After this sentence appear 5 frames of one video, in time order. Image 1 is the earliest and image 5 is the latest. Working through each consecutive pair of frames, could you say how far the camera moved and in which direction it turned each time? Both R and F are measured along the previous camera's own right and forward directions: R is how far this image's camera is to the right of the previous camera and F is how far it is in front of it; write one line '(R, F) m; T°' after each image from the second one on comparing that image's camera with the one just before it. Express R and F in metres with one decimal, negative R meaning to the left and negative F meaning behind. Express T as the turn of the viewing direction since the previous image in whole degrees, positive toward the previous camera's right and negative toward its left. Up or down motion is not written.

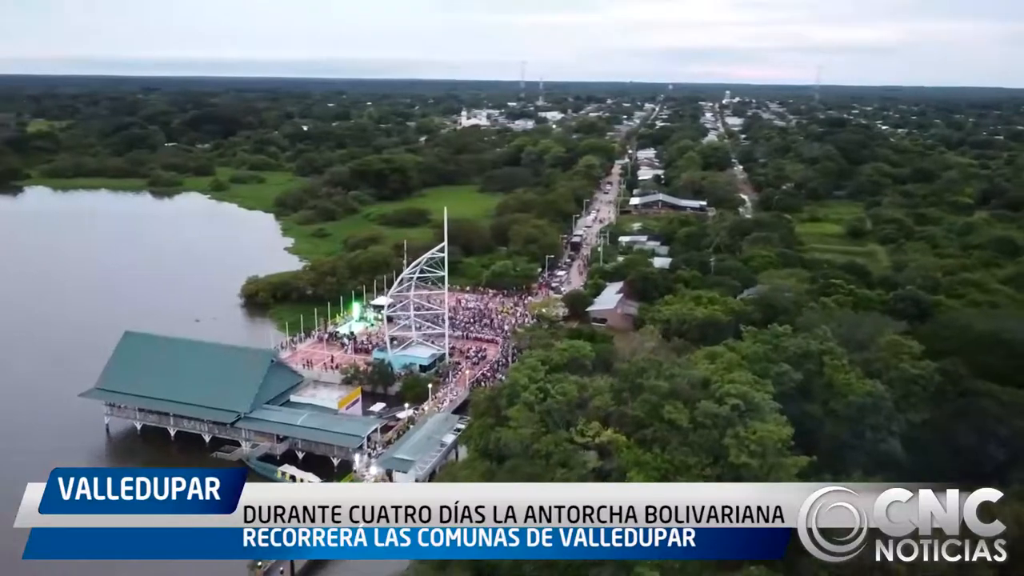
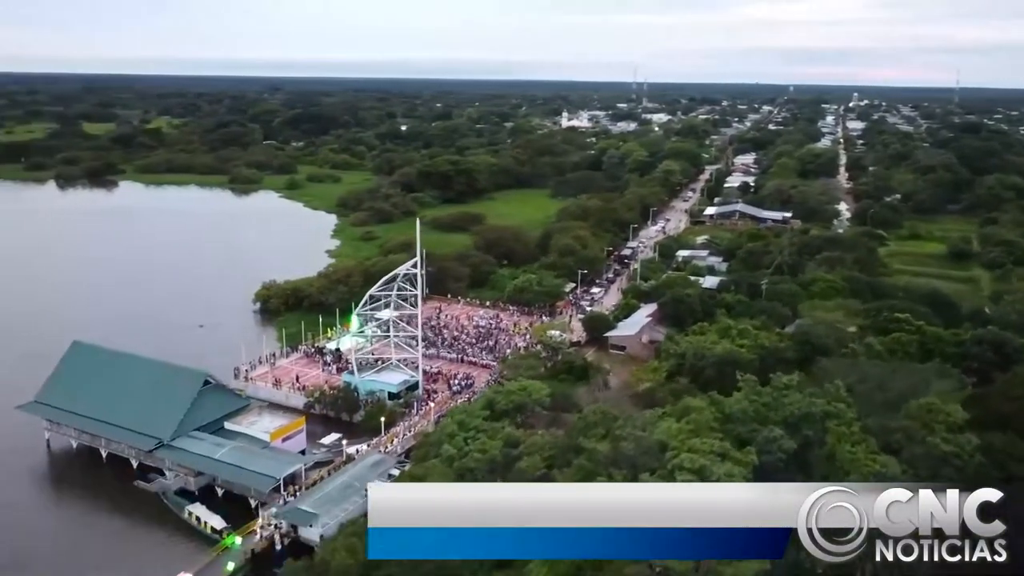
(+3.4, +2.9) m; -8°
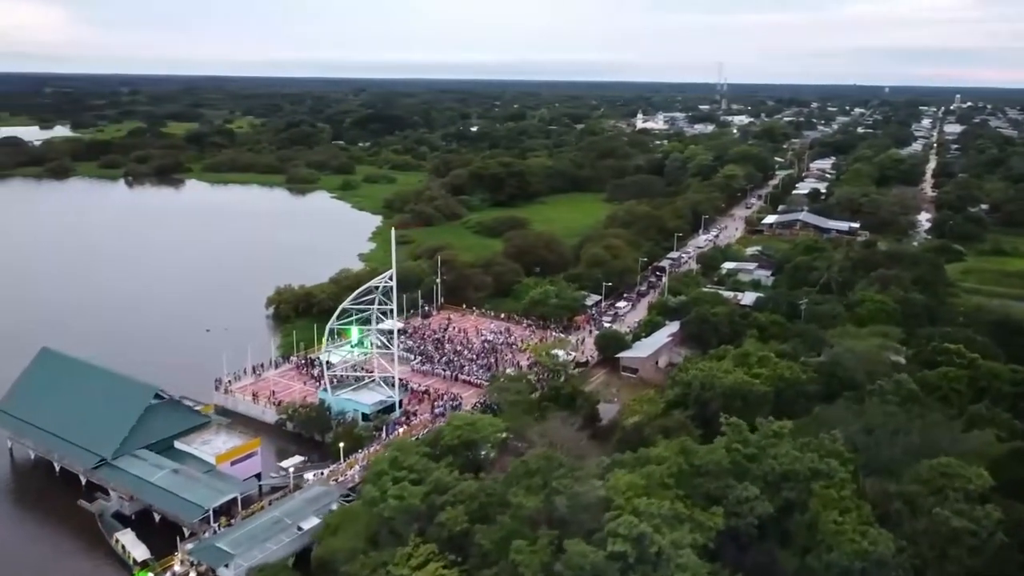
(+2.3, +1.9) m; -6°
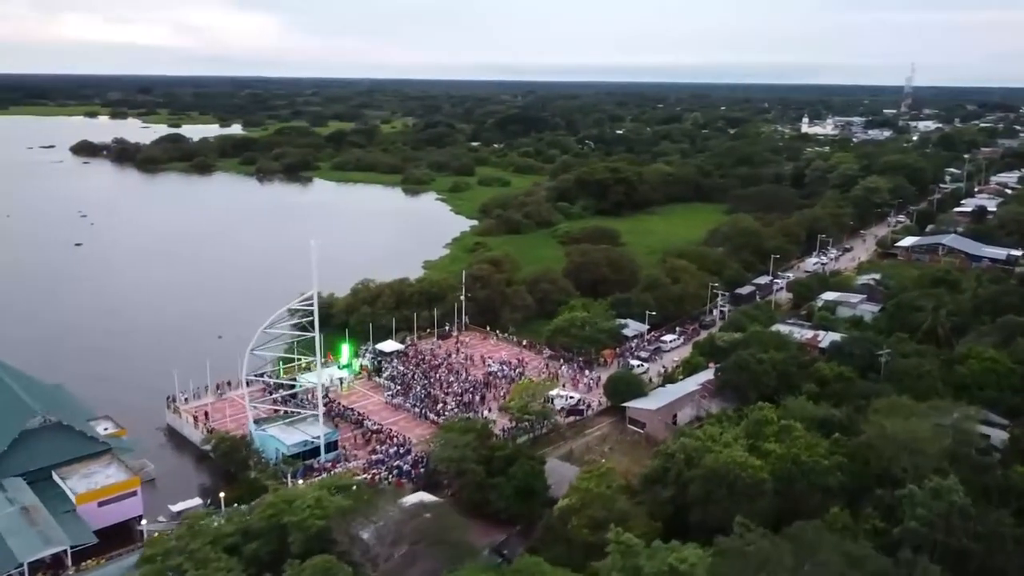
(+4.4, +3.9) m; -12°
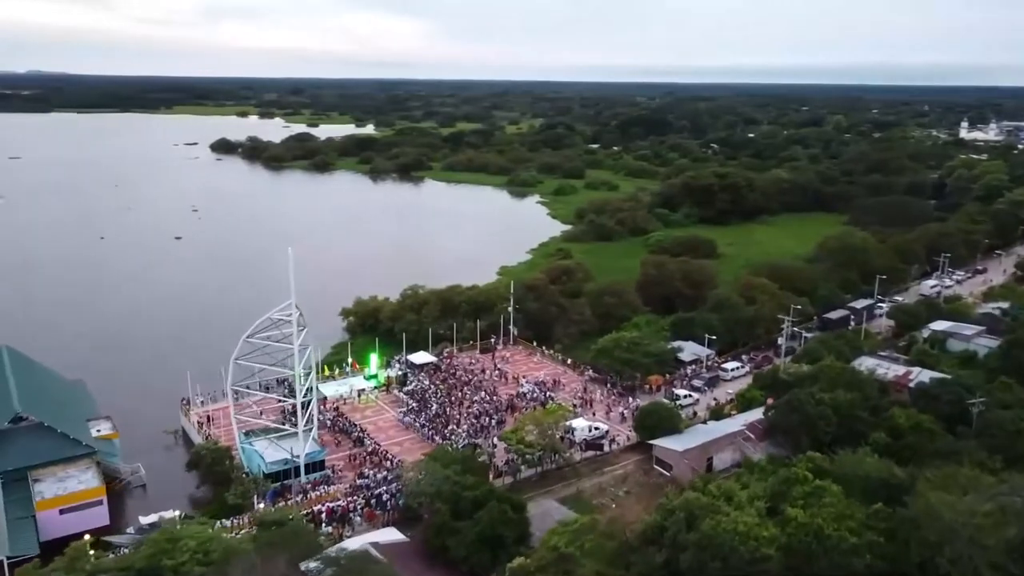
(+2.6, +2.0) m; -10°
